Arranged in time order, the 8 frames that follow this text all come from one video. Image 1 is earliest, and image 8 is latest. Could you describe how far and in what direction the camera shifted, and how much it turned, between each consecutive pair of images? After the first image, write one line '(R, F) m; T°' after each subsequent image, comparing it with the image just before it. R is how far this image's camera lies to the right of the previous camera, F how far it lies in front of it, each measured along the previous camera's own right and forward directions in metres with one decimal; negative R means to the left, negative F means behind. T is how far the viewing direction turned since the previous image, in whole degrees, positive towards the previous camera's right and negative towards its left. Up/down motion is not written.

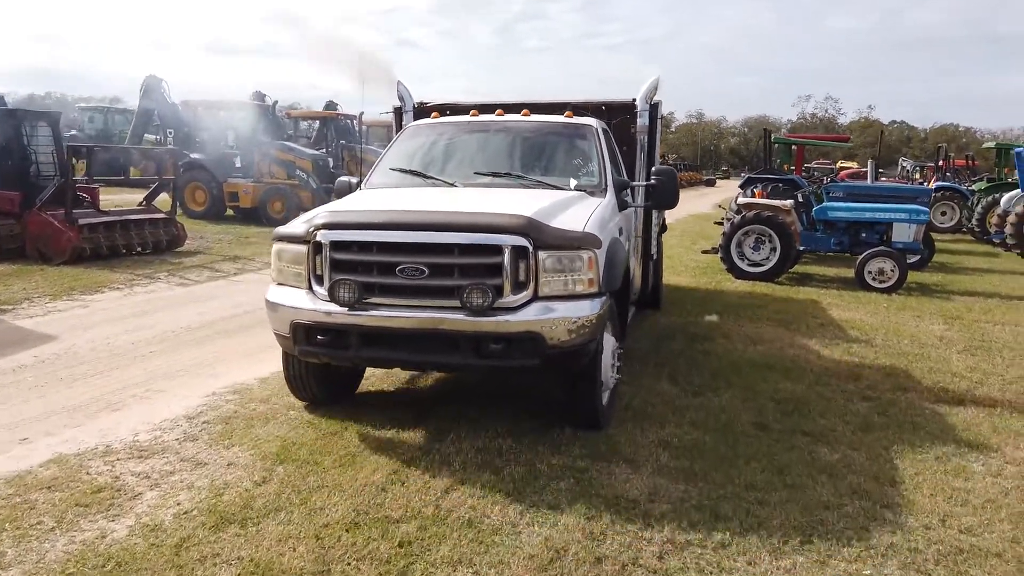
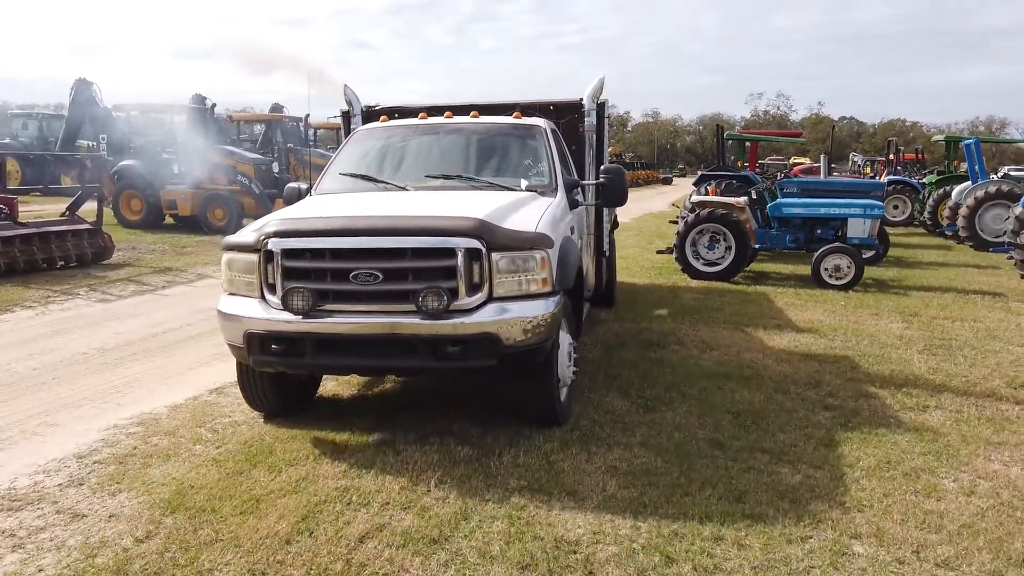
(+0.2, +0.4) m; +3°
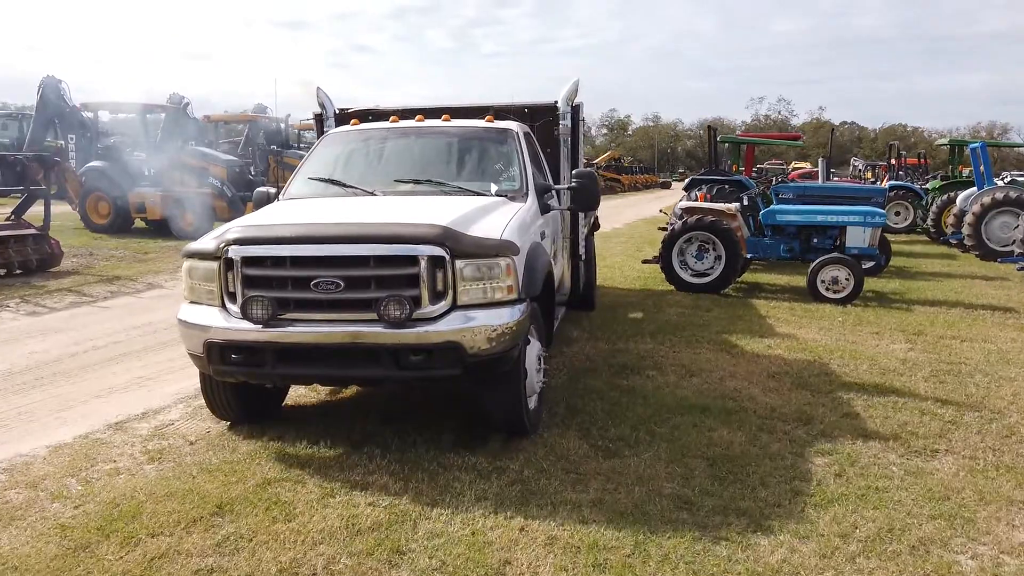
(+0.3, +0.7) m; 0°
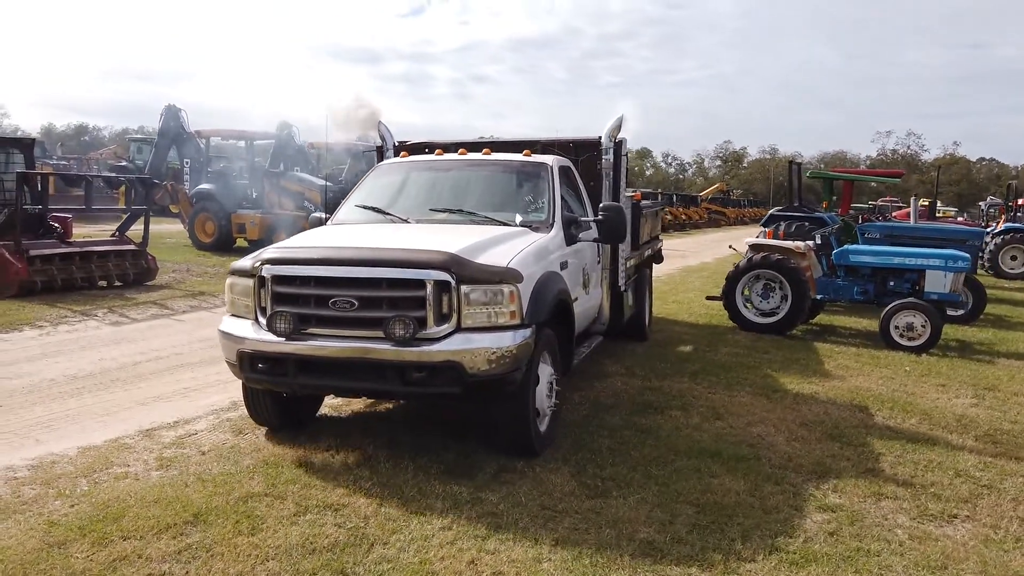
(+0.6, 0.0) m; -8°
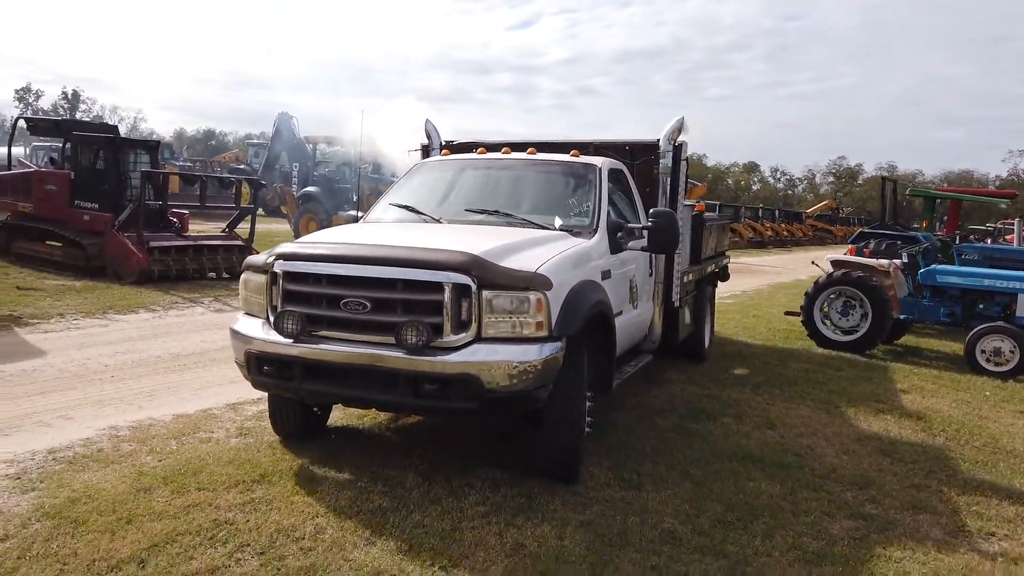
(+0.3, -0.3) m; -7°
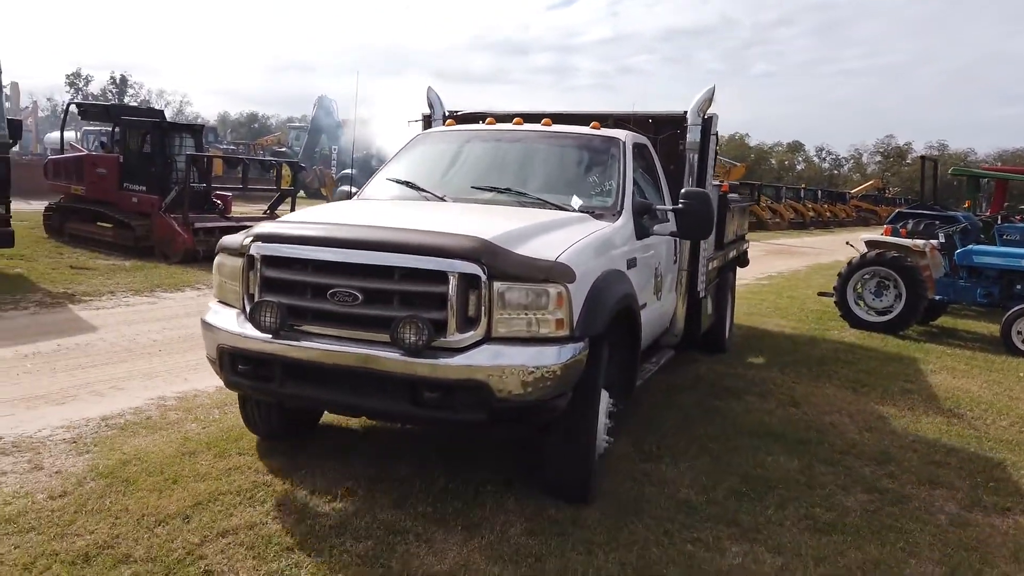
(+0.1, -0.1) m; -3°
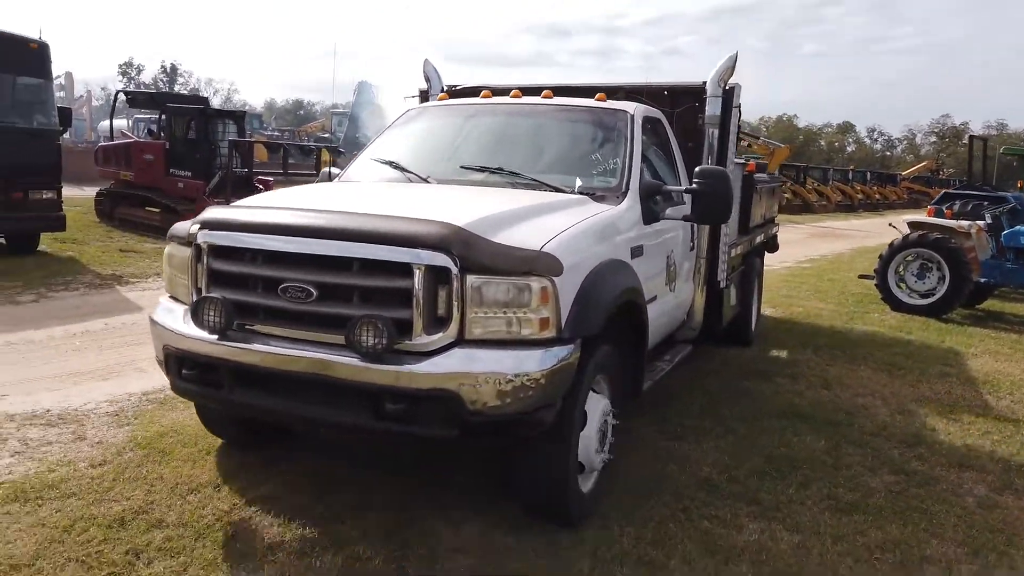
(+0.1, 0.0) m; -3°
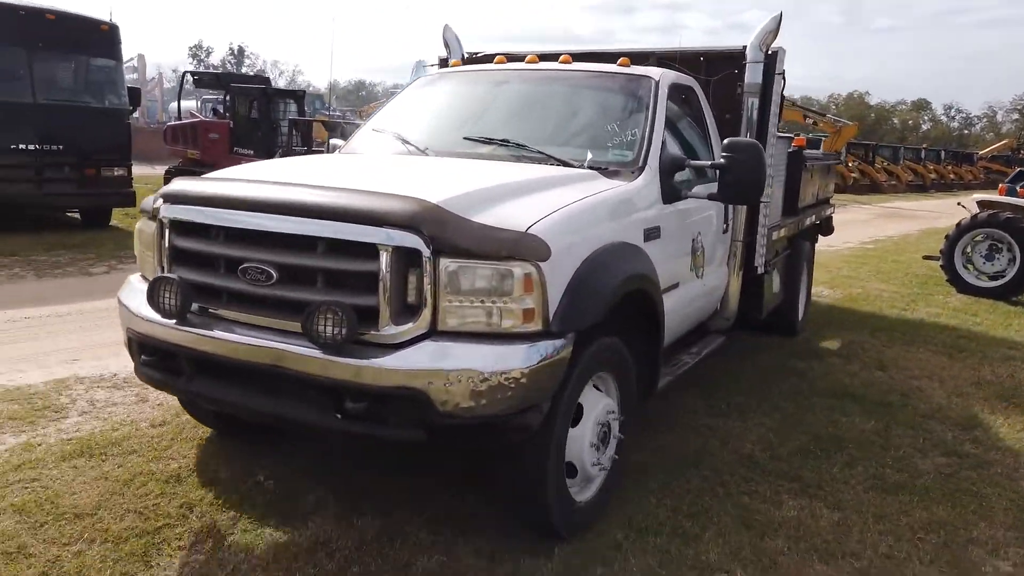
(+0.1, 0.0) m; -4°
